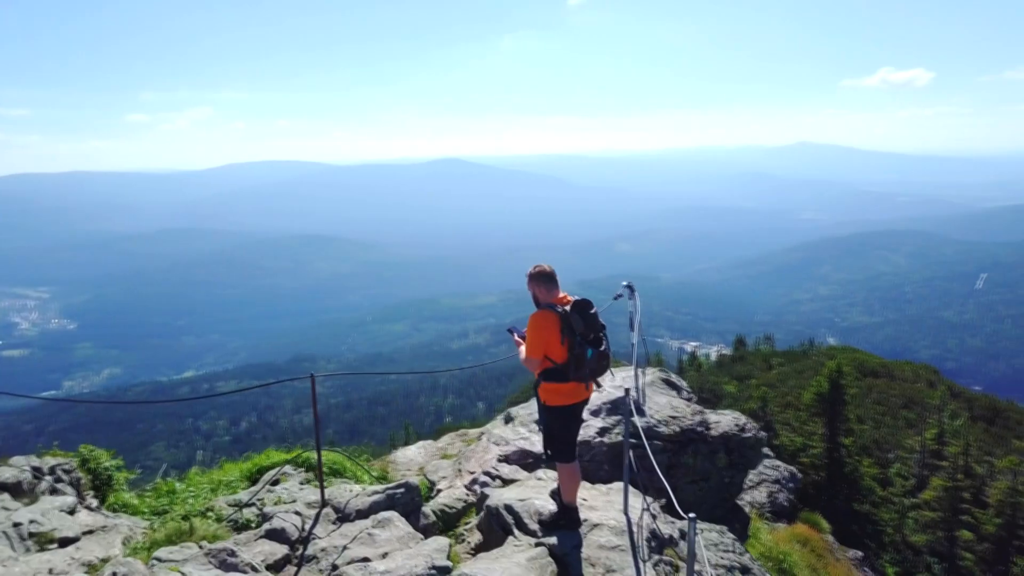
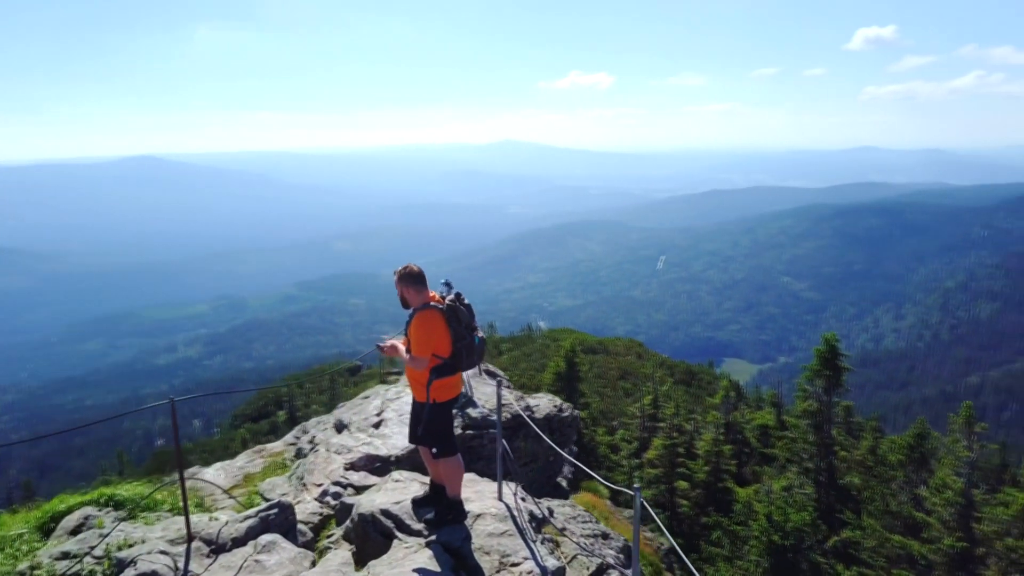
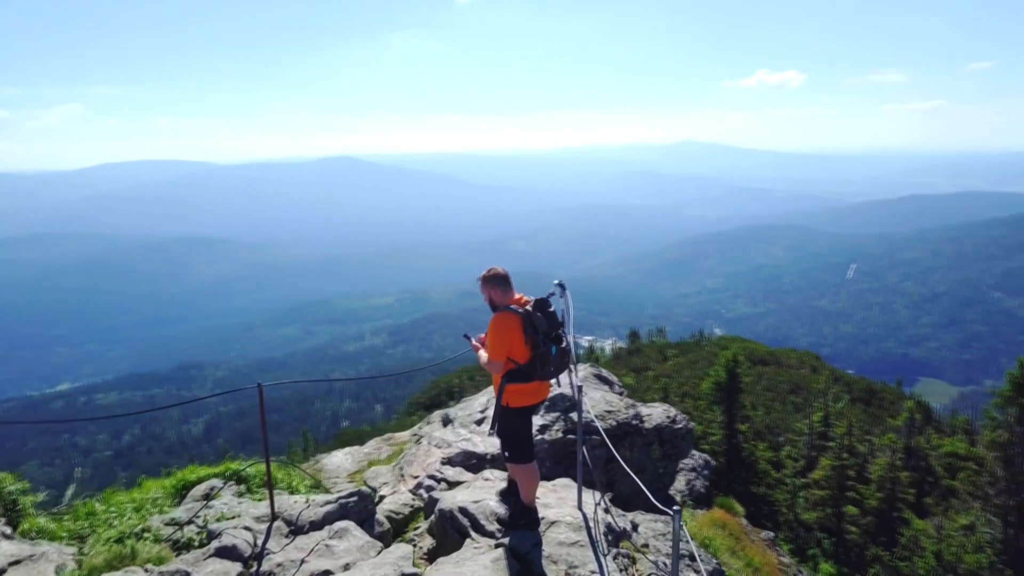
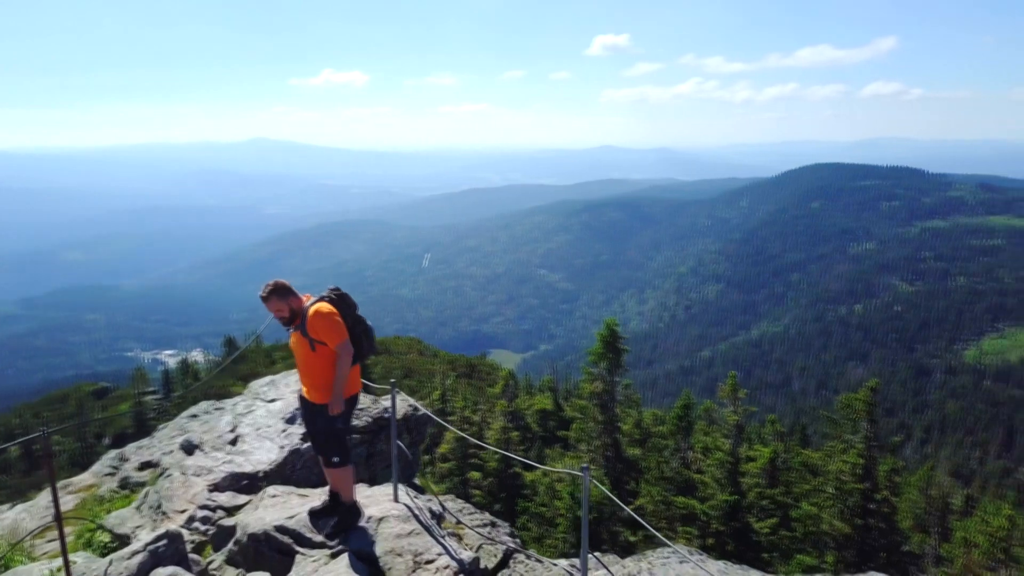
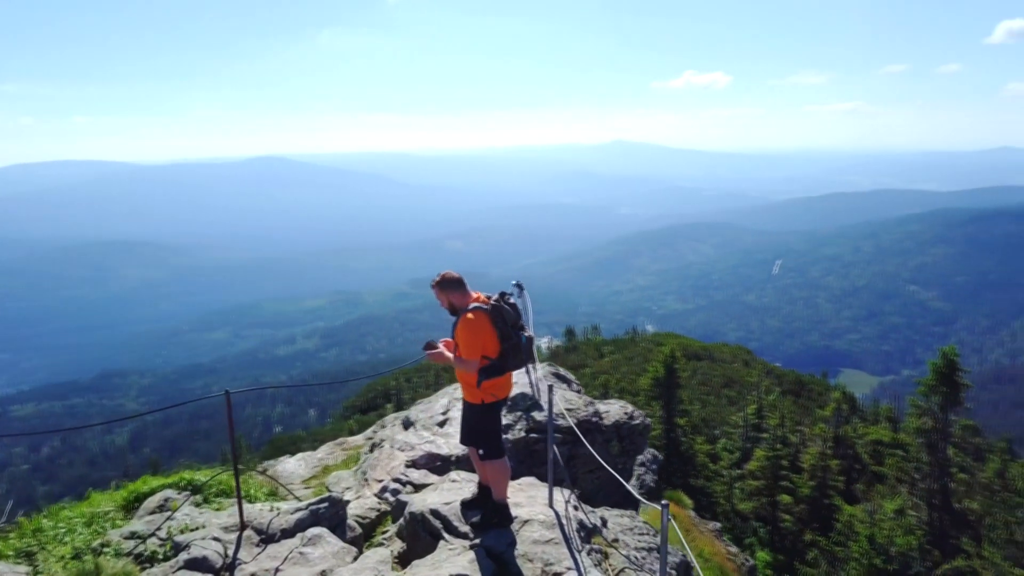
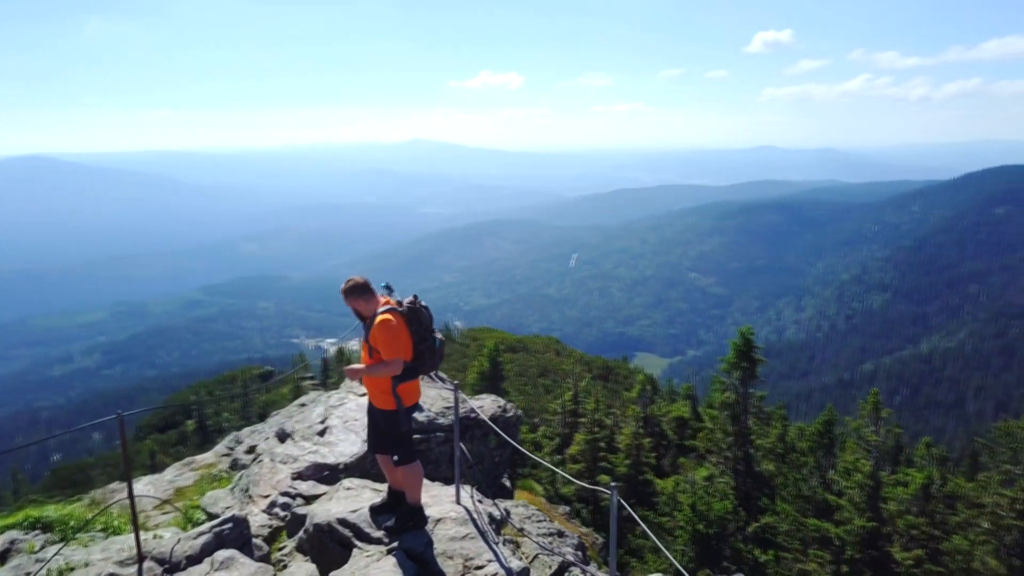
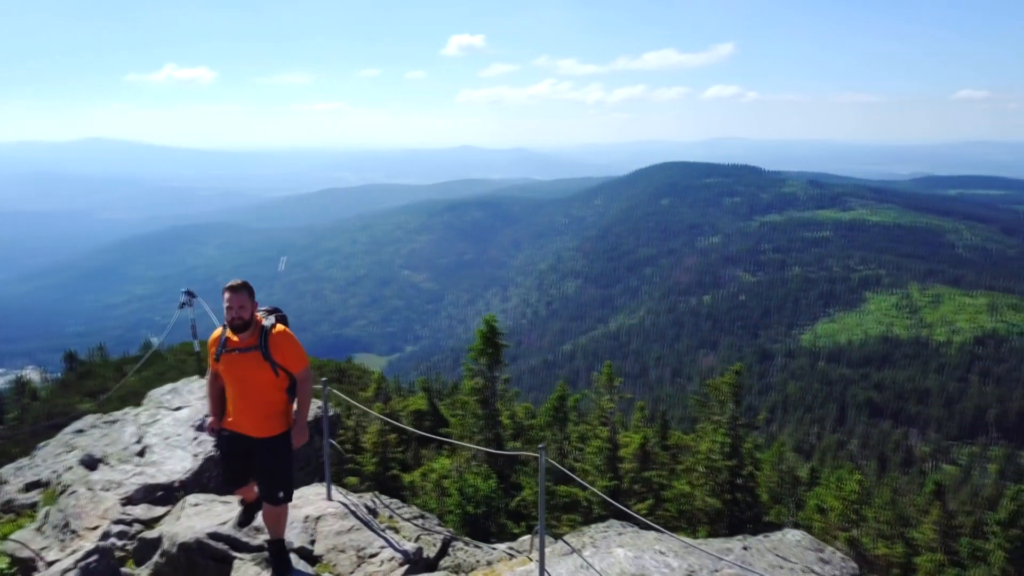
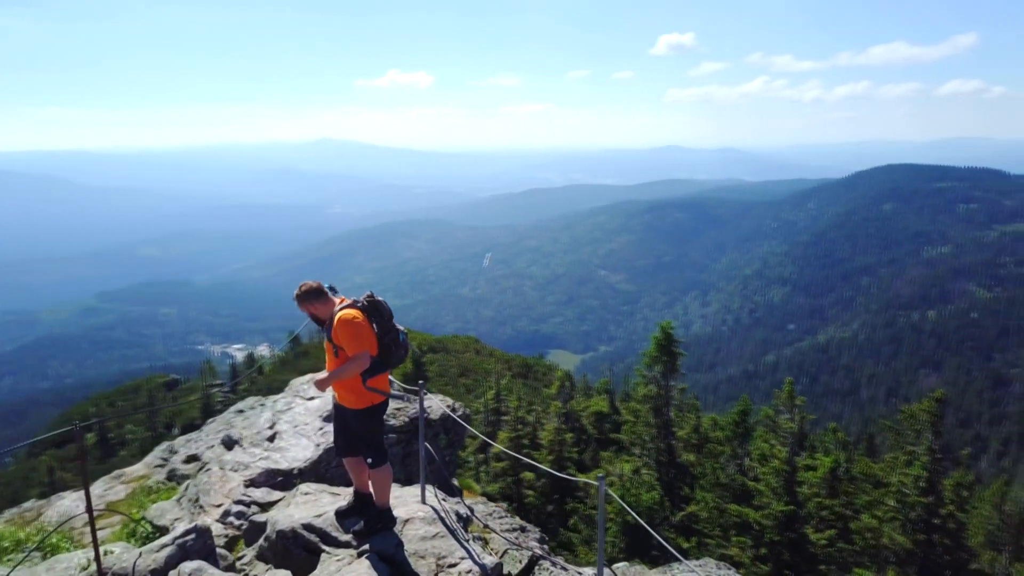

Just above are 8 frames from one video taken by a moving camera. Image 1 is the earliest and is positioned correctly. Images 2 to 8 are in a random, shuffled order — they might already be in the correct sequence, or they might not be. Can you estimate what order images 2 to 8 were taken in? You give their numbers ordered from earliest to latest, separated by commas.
3, 5, 2, 6, 8, 4, 7
